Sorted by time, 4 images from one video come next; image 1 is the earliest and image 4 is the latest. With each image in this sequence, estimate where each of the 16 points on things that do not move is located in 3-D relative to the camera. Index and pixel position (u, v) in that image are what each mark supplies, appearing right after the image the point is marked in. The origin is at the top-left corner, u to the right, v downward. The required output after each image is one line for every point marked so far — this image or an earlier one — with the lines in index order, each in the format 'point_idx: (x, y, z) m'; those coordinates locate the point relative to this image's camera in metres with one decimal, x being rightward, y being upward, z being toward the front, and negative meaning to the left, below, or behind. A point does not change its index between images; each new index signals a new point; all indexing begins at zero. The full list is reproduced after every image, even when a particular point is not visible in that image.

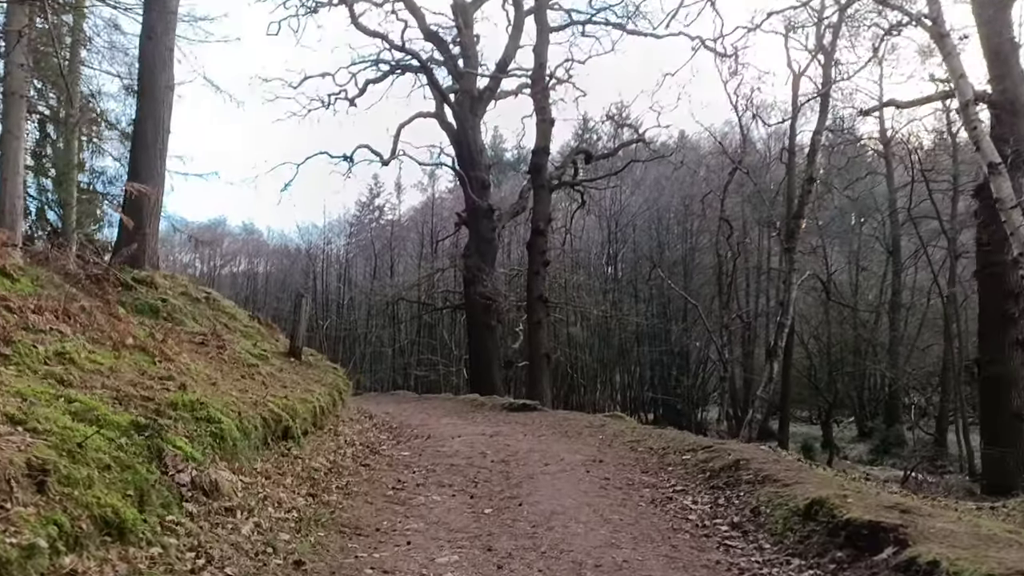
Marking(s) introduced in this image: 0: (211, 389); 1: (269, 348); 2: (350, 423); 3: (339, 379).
0: (-2.0, -0.7, +4.5) m
1: (-2.8, -0.7, +8.1) m
2: (-1.7, -1.4, +7.1) m
3: (-2.1, -1.1, +8.5) m
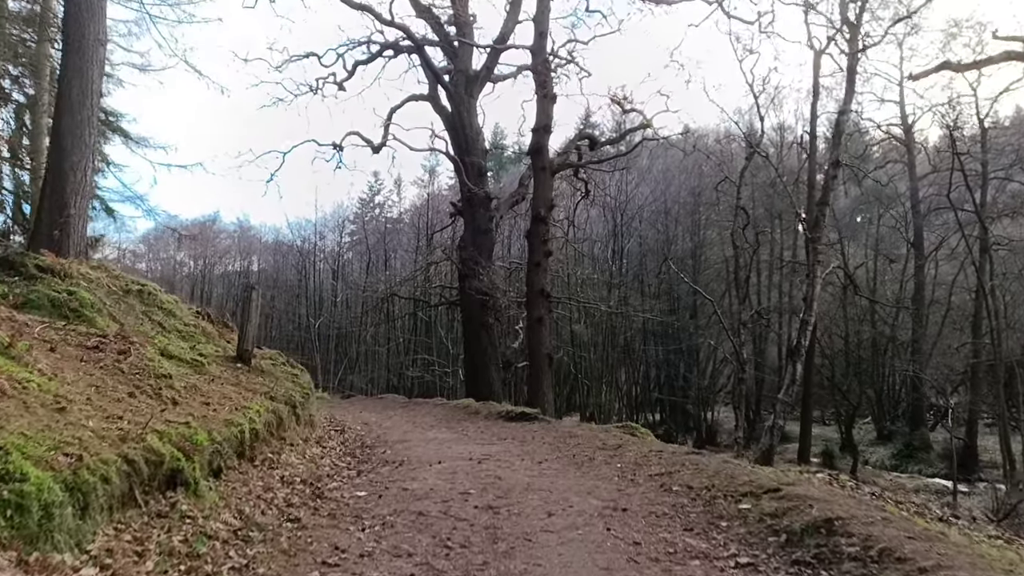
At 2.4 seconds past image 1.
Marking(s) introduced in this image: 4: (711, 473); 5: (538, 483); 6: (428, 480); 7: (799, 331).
0: (-2.0, -0.6, +3.0) m
1: (-2.9, -0.6, +6.6) m
2: (-1.7, -1.3, +5.6) m
3: (-2.2, -1.0, +7.0) m
4: (+1.3, -1.2, +4.6) m
5: (+0.2, -1.4, +4.8) m
6: (-0.6, -1.4, +4.9) m
7: (+6.7, -1.0, +16.2) m
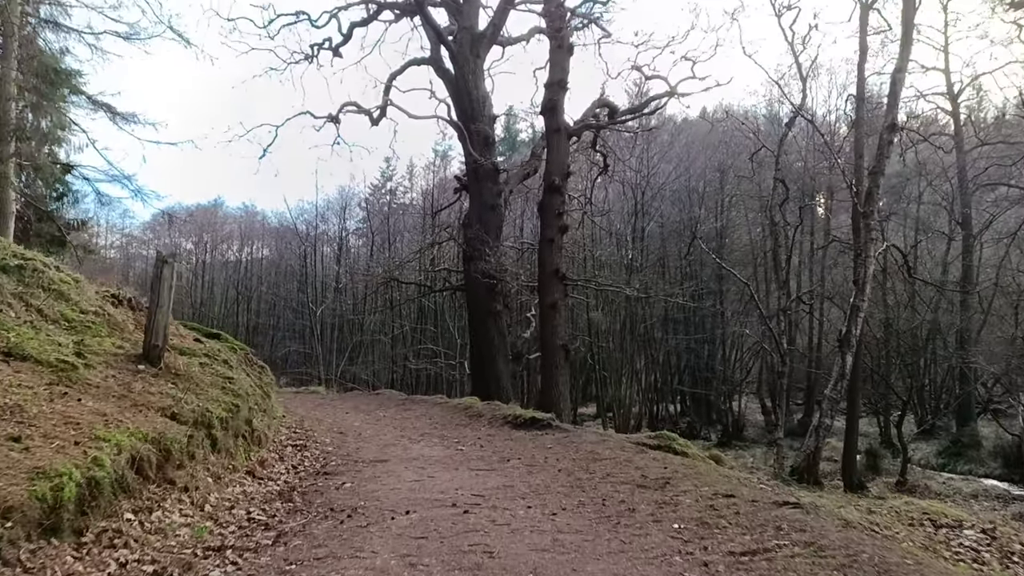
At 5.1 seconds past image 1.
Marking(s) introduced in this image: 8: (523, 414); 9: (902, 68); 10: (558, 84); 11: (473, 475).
0: (-2.1, -0.4, +1.2) m
1: (-2.9, -0.4, +4.8) m
2: (-1.7, -1.1, +3.8) m
3: (-2.1, -0.8, +5.2) m
4: (+1.3, -1.1, +2.7) m
5: (+0.2, -1.2, +3.0) m
6: (-0.6, -1.2, +3.1) m
7: (+6.9, -0.6, +14.2) m
8: (+0.1, -1.5, +8.5) m
9: (+8.8, +5.0, +15.4) m
10: (+0.7, +3.2, +10.9) m
11: (-0.3, -1.4, +5.3) m
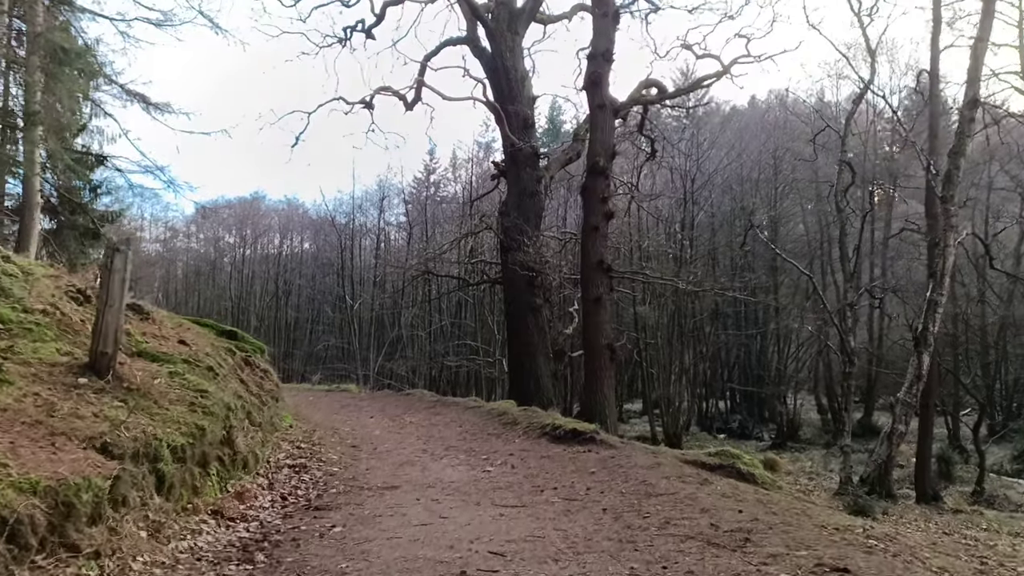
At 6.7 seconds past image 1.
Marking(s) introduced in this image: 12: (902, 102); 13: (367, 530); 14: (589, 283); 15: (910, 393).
0: (-2.1, -0.5, +0.2) m
1: (-2.7, -0.4, +3.9) m
2: (-1.6, -1.1, +2.8) m
3: (-1.9, -0.8, +4.2) m
4: (+1.3, -1.1, +1.6) m
5: (+0.2, -1.2, +1.9) m
6: (-0.6, -1.2, +2.1) m
7: (+7.6, -0.5, +12.6) m
8: (+0.5, -1.5, +7.4) m
9: (+9.6, +5.1, +13.7) m
10: (+1.3, +3.3, +9.7) m
11: (-0.1, -1.4, +4.2) m
12: (+10.8, +5.2, +19.0) m
13: (-0.8, -1.4, +4.0) m
14: (+1.1, +0.1, +9.6) m
15: (+7.1, -1.9, +12.2) m
